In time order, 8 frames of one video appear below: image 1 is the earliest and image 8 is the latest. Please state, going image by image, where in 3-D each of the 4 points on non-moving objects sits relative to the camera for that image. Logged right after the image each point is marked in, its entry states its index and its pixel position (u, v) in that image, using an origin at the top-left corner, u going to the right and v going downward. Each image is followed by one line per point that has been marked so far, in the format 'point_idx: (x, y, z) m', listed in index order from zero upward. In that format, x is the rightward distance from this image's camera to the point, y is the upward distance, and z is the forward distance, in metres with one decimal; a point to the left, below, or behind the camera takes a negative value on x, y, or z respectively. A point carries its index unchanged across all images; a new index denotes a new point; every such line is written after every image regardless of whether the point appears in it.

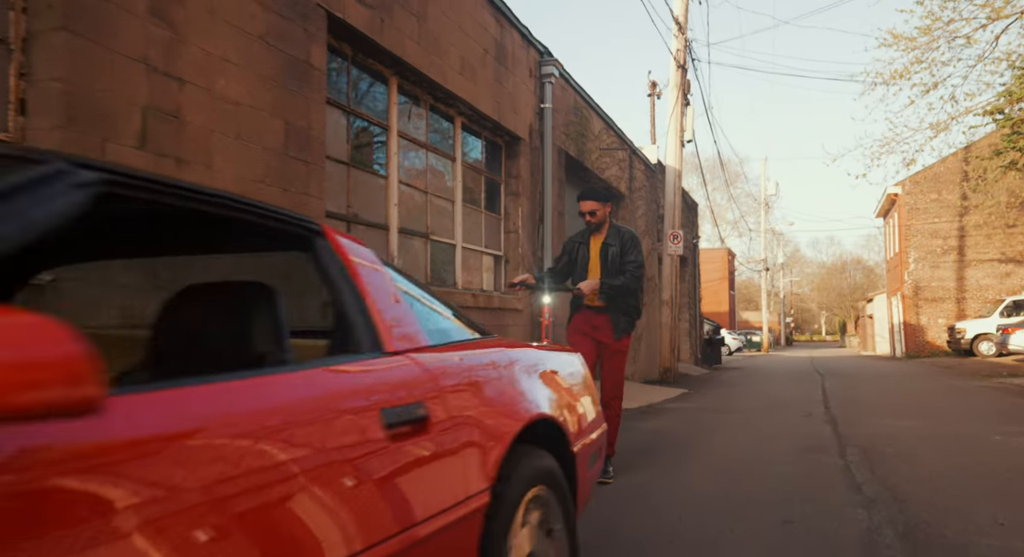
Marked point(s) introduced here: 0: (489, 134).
0: (-0.4, +2.0, +8.9) m
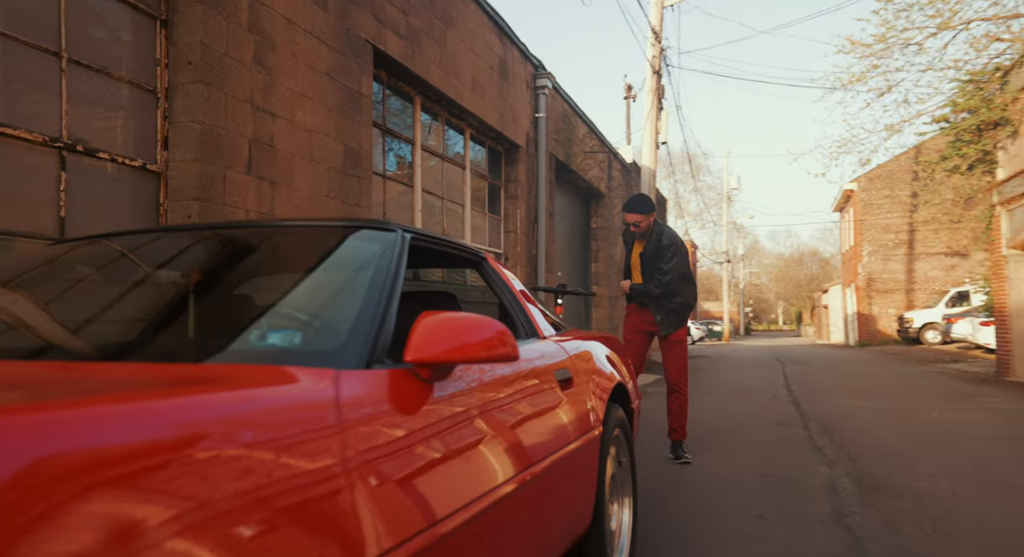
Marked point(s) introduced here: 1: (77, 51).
0: (-0.3, +2.0, +9.8) m
1: (-2.5, +1.3, +3.9) m
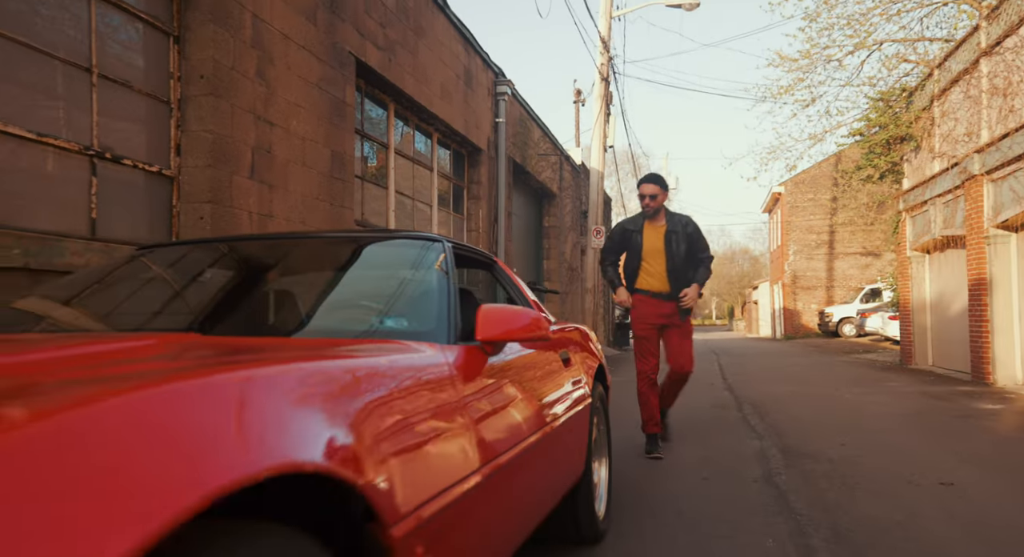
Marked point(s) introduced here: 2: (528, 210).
0: (-0.9, +2.1, +10.3) m
1: (-2.6, +1.4, +4.3) m
2: (+0.3, +1.5, +14.8) m
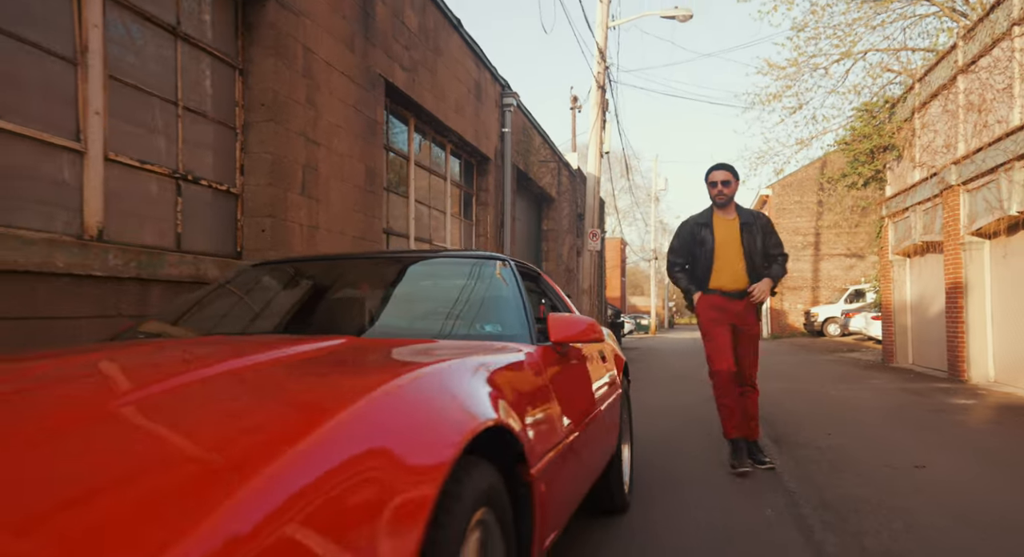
0: (-0.8, +2.0, +10.9) m
1: (-2.3, +1.3, +4.8) m
2: (+0.4, +1.5, +15.4) m
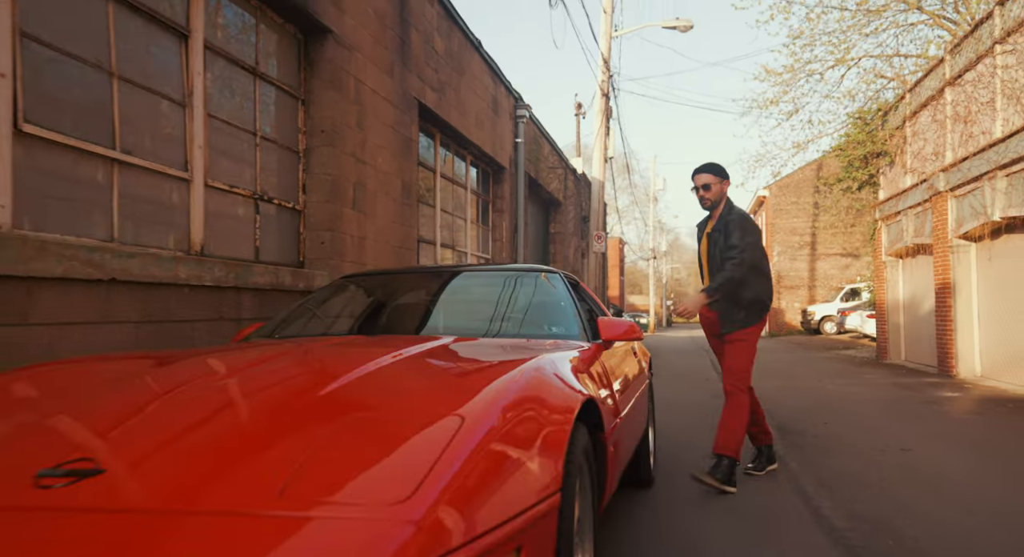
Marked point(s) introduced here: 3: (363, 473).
0: (-0.5, +2.0, +11.6) m
1: (-2.0, +1.2, +5.5) m
2: (+0.6, +1.5, +16.0) m
3: (-0.4, -0.5, +1.6) m
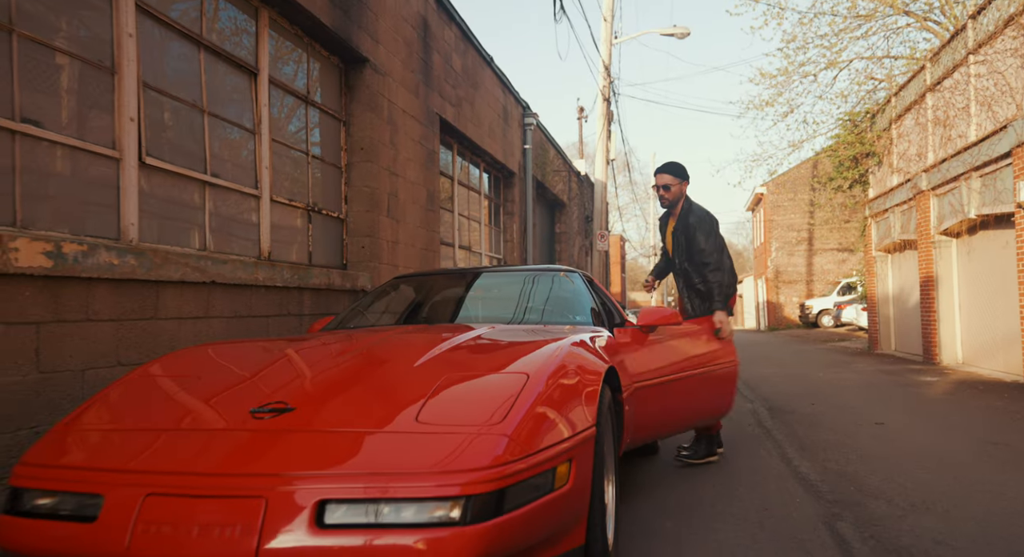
0: (-0.3, +2.0, +12.3) m
1: (-1.9, +1.2, +6.3) m
2: (+0.8, +1.5, +16.8) m
3: (-0.2, -0.5, +2.3) m
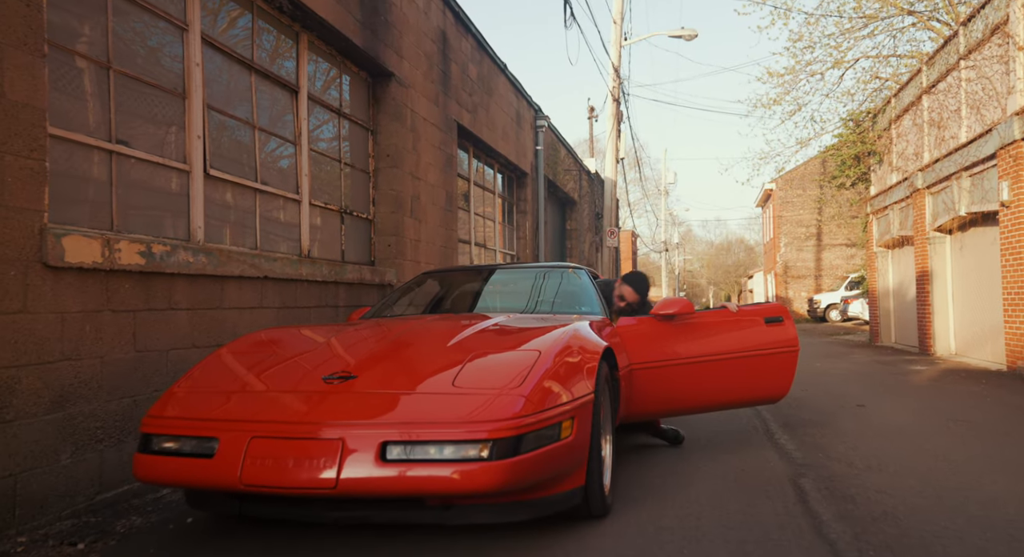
0: (-0.1, +2.1, +13.0) m
1: (-1.7, +1.3, +6.9) m
2: (+1.1, +1.6, +17.4) m
3: (-0.1, -0.5, +3.0) m
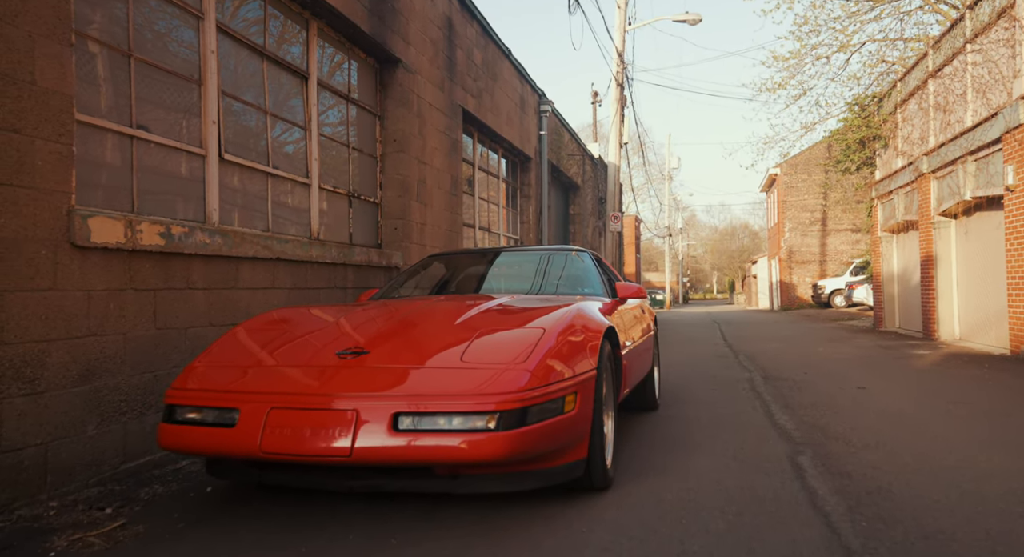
0: (0.0, +2.4, +13.1) m
1: (-1.7, +1.5, +7.1) m
2: (+1.2, +2.0, +17.5) m
3: (-0.1, -0.4, +3.1) m
